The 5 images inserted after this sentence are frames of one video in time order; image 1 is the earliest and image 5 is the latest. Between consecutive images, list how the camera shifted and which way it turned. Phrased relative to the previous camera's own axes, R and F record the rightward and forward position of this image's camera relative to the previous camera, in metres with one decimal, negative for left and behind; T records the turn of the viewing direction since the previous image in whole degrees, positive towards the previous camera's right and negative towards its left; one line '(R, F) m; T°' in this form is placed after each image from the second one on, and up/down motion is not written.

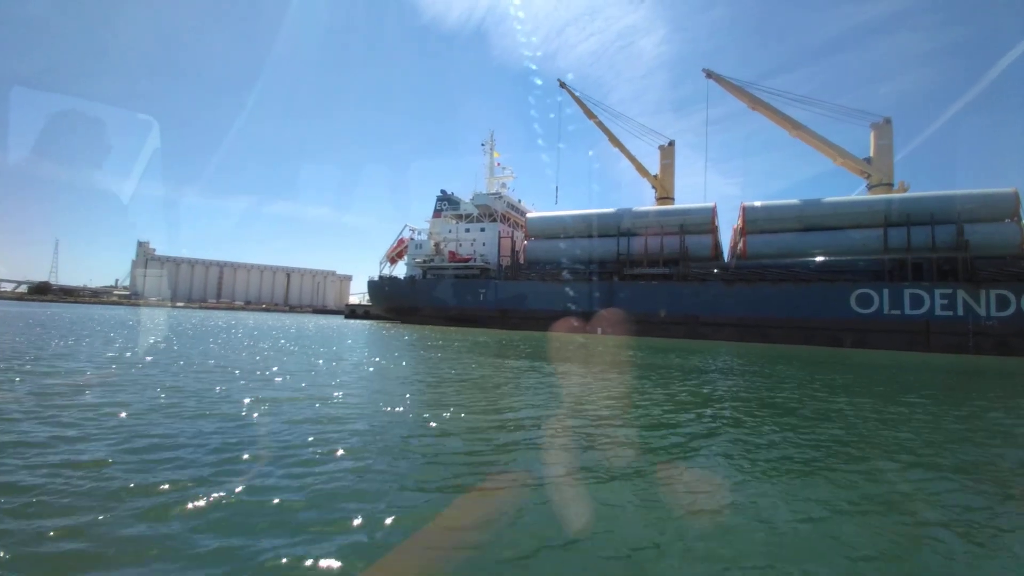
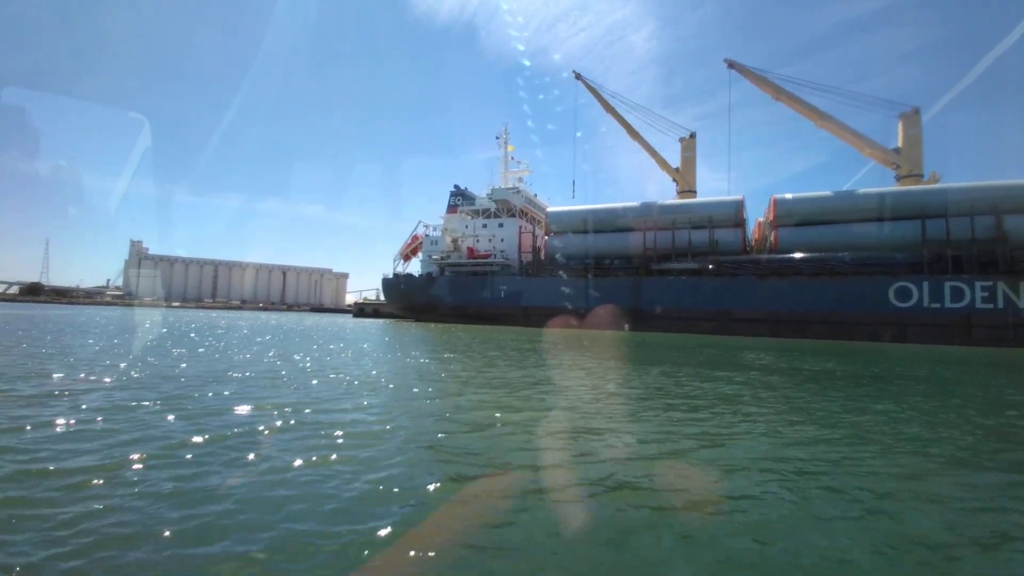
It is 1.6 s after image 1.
(-0.8, +0.3) m; +1°
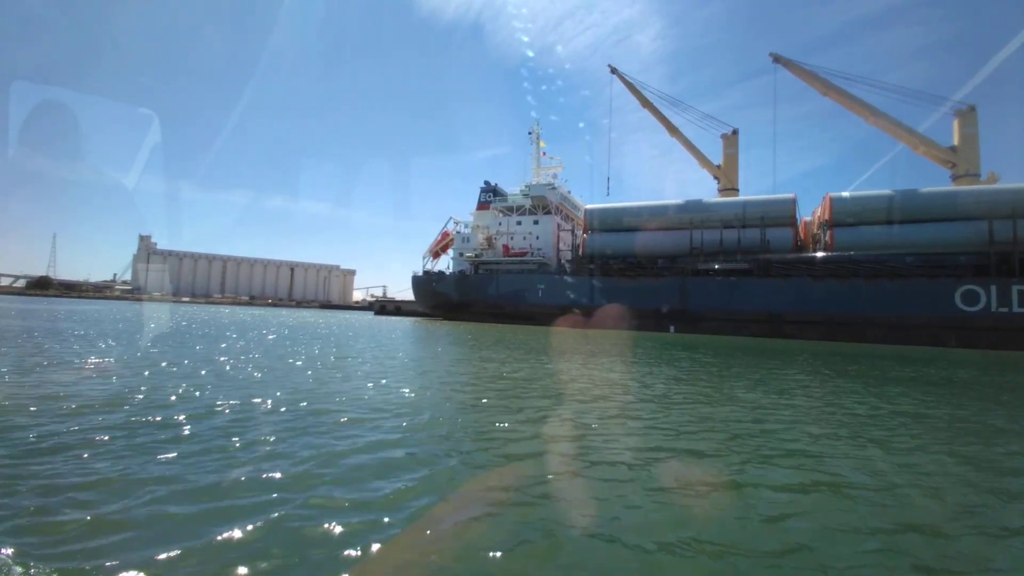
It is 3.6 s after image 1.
(-1.1, +0.4) m; 0°
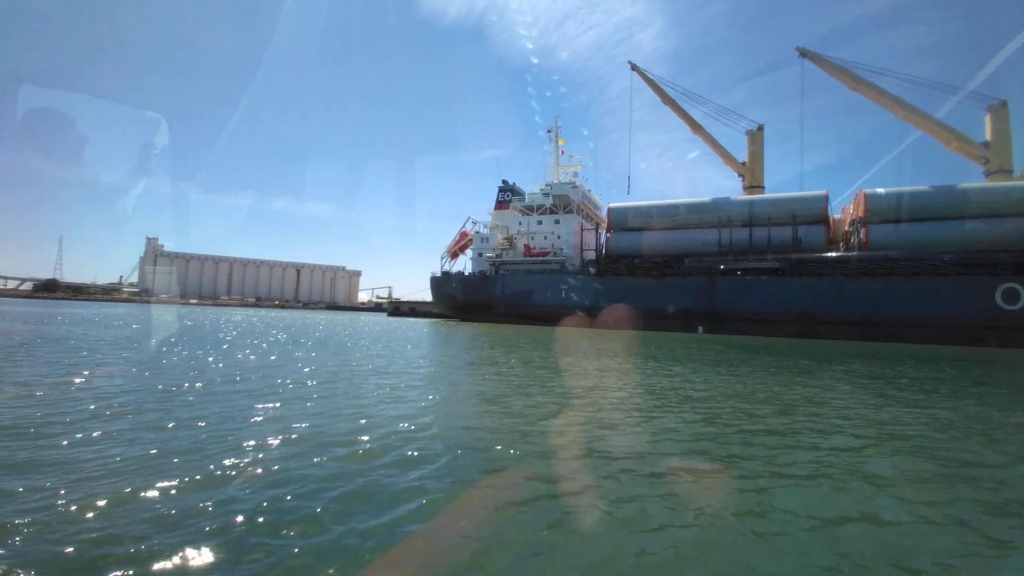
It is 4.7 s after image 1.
(-0.6, +0.2) m; 0°
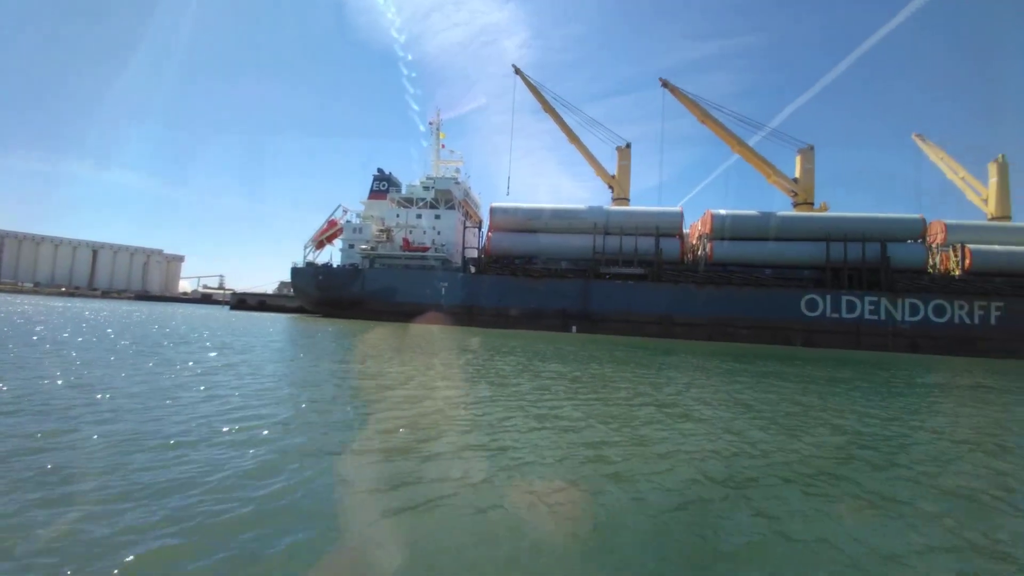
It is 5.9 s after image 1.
(-0.7, +0.5) m; +17°
